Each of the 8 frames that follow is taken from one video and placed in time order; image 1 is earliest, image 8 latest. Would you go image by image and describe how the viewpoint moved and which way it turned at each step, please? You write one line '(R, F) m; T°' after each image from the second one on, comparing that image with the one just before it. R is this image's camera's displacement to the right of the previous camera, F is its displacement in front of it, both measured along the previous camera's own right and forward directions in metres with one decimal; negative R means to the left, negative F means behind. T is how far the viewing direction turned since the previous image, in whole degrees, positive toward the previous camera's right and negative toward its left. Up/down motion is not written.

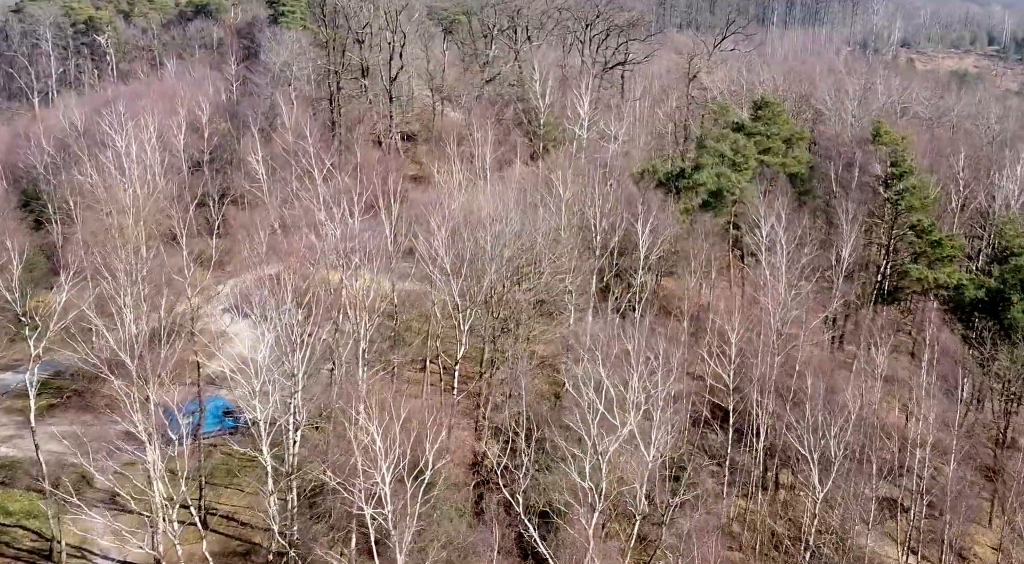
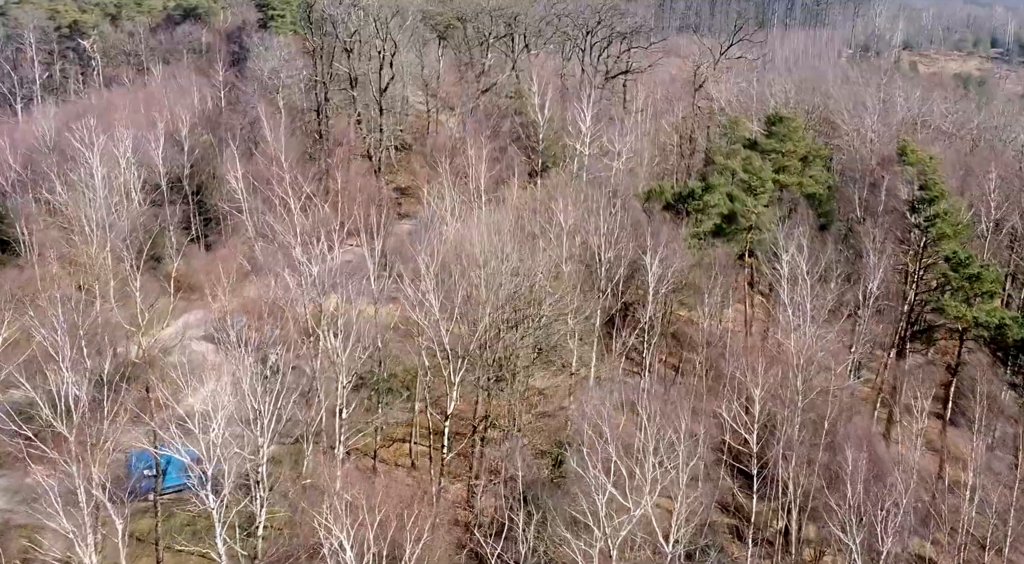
(0.0, +2.8) m; 0°
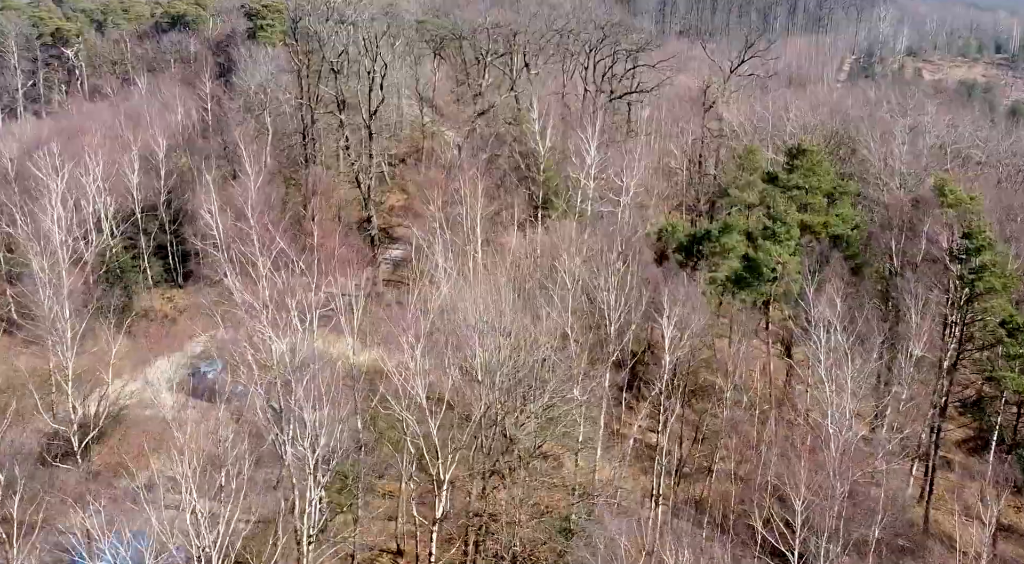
(0.0, +3.2) m; 0°
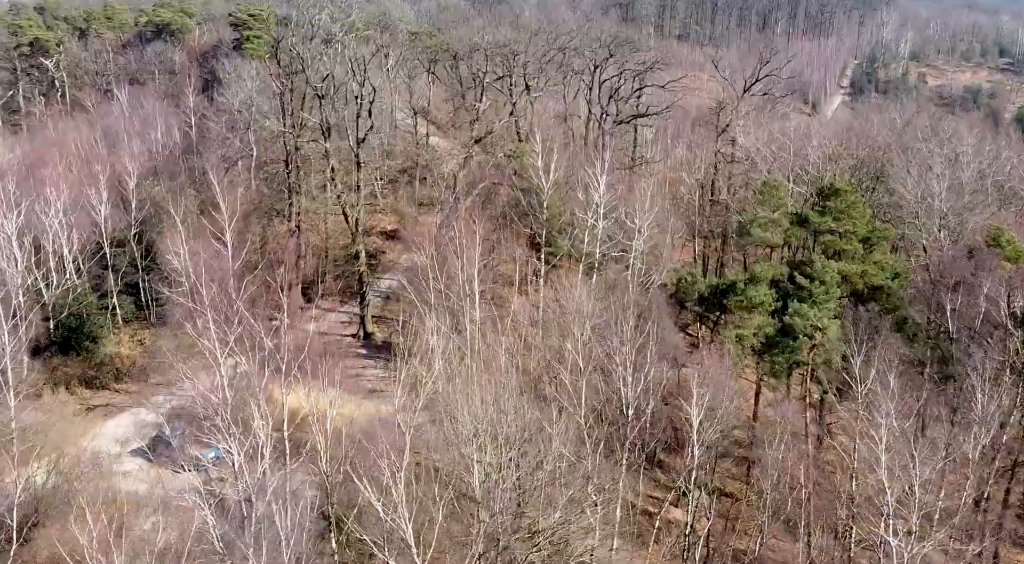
(-0.1, +3.6) m; 0°
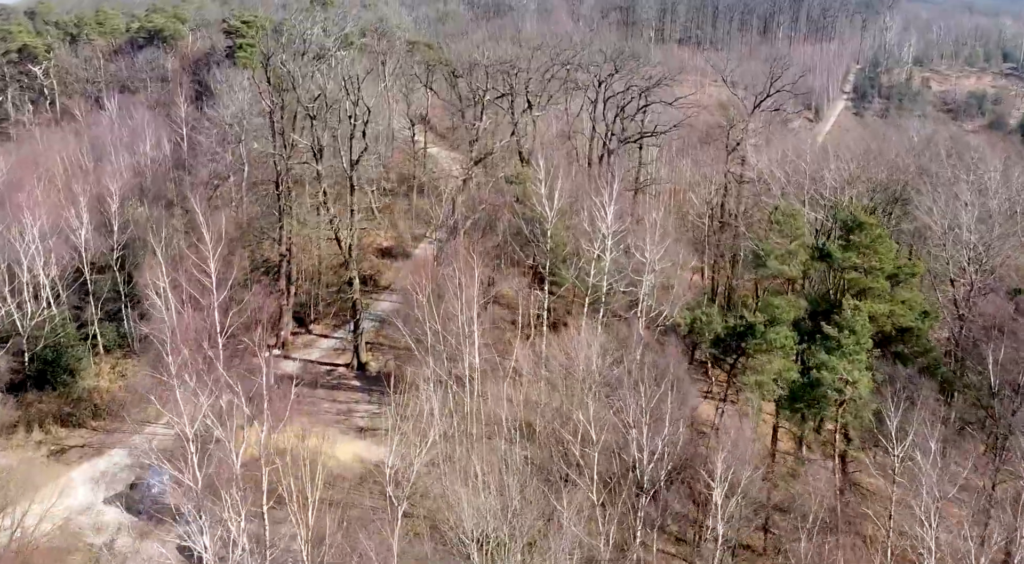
(-0.1, +2.1) m; 0°
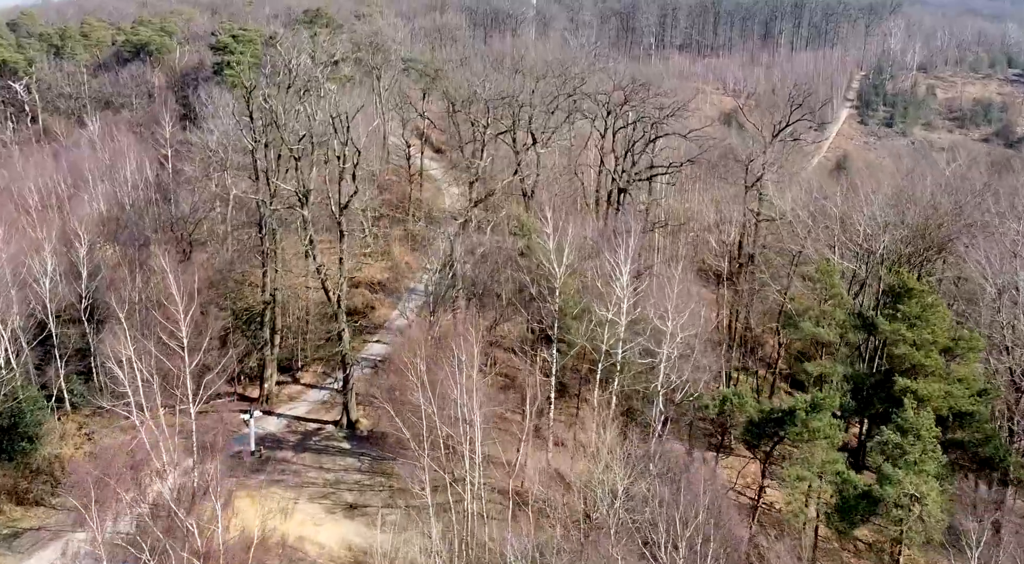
(-0.2, +3.4) m; 0°
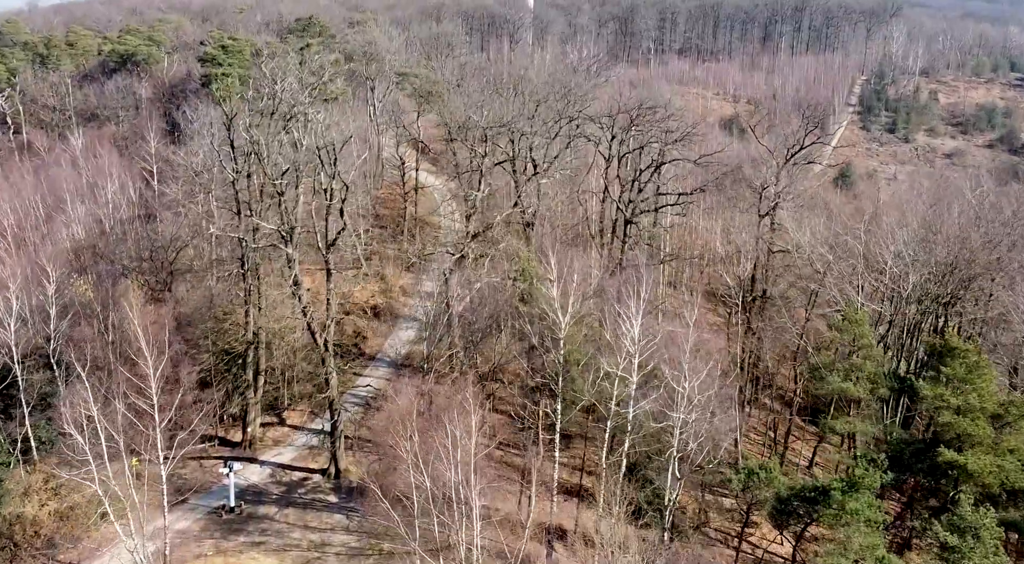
(-0.1, +2.6) m; 0°
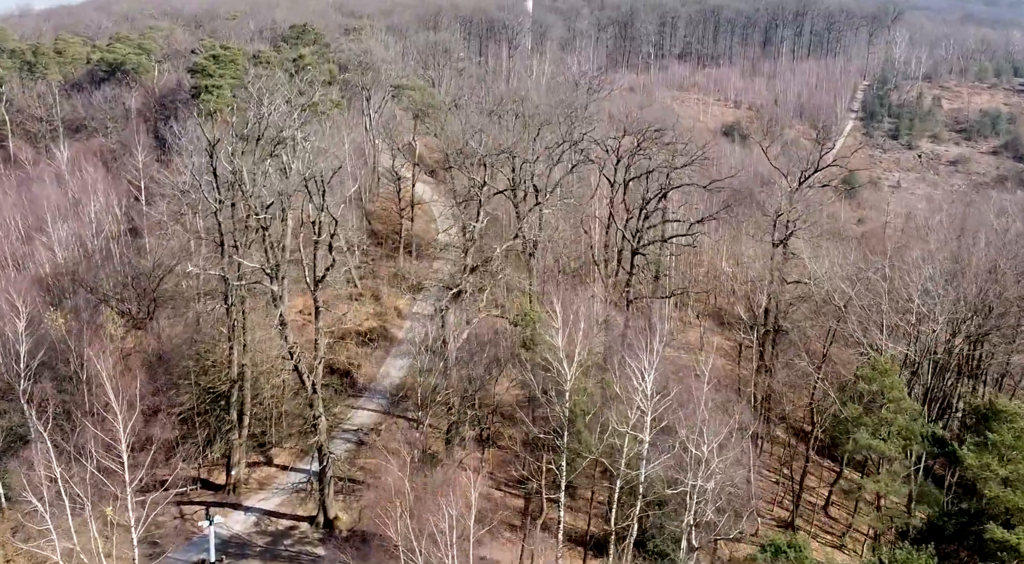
(-0.1, +2.2) m; 0°
